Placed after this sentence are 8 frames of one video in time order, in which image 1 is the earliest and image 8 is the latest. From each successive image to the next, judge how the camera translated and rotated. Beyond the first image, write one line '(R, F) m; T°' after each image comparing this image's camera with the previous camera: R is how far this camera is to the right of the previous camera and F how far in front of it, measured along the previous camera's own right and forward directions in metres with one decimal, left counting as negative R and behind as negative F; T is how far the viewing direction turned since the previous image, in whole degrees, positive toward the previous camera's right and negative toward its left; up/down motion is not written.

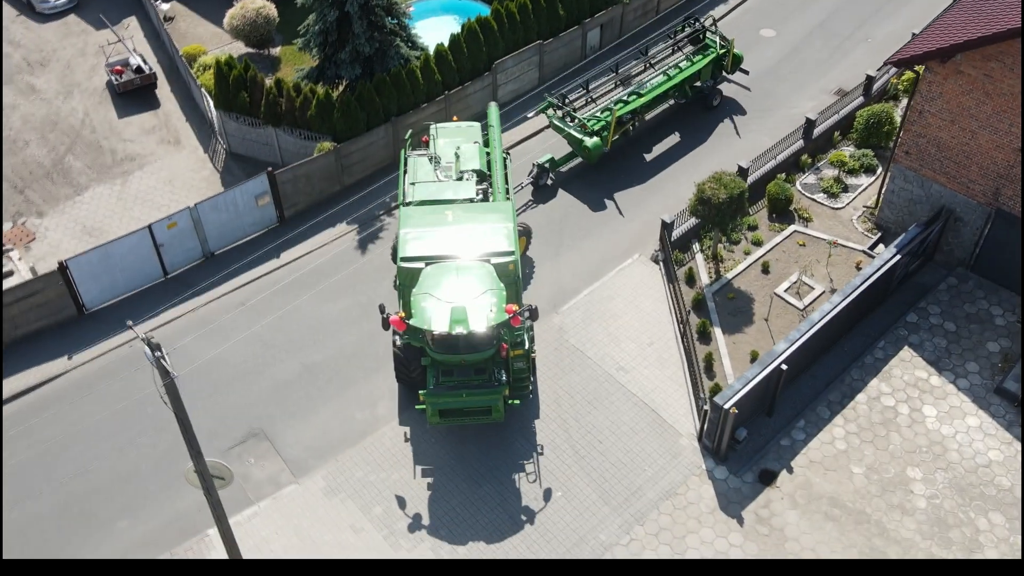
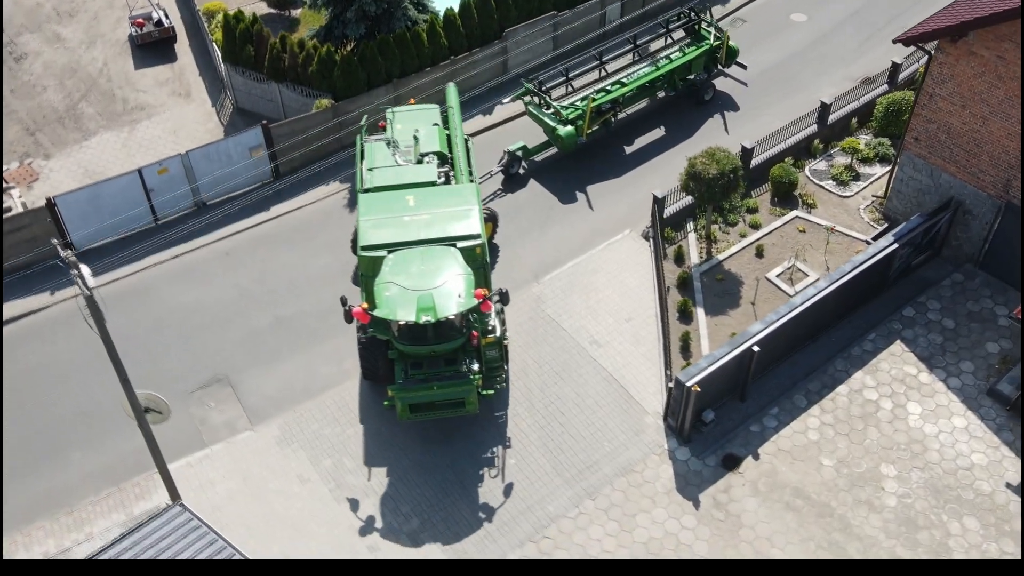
(+1.7, +0.4) m; -4°
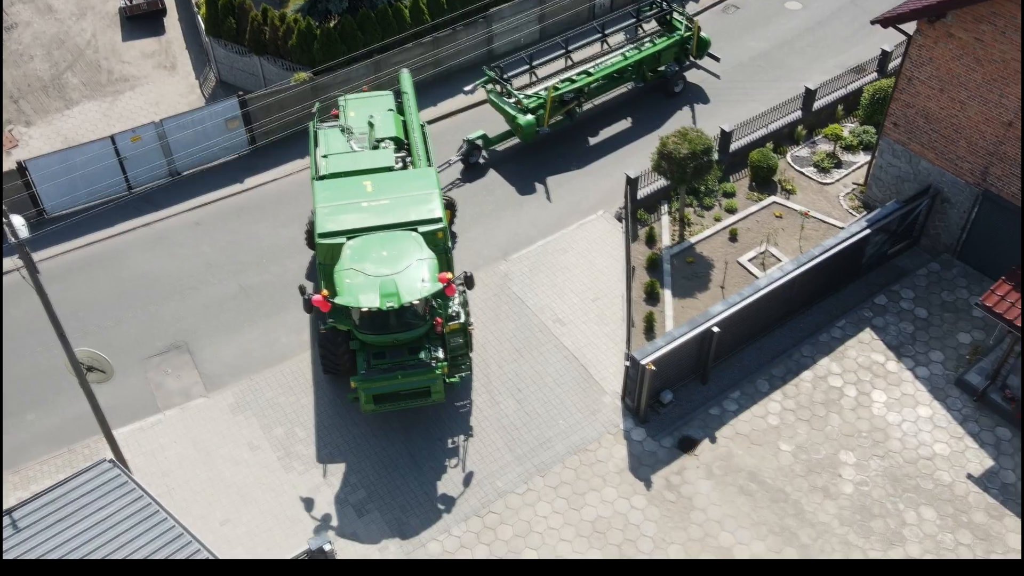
(+1.1, +0.2) m; -1°
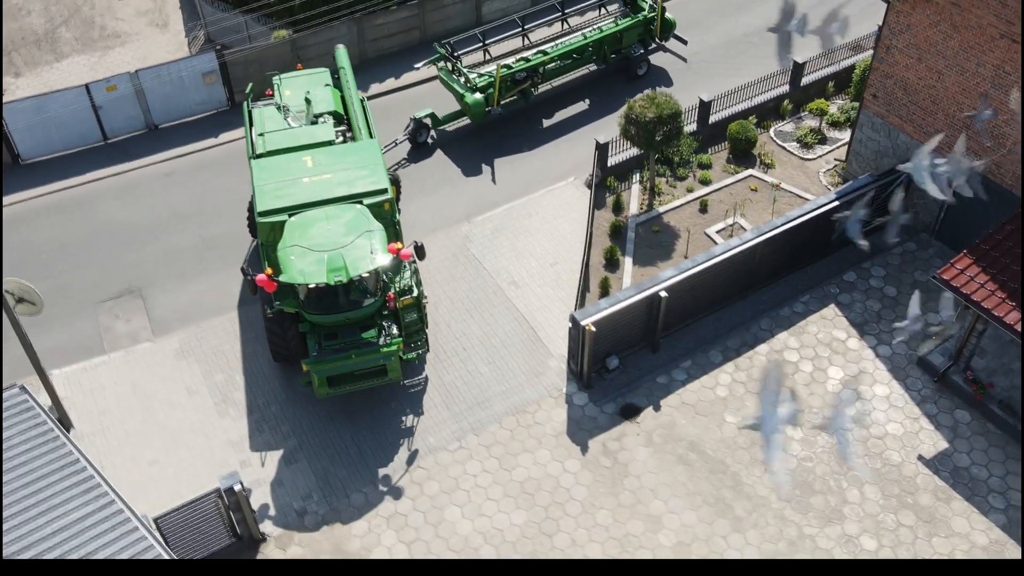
(+1.7, +0.3) m; -3°
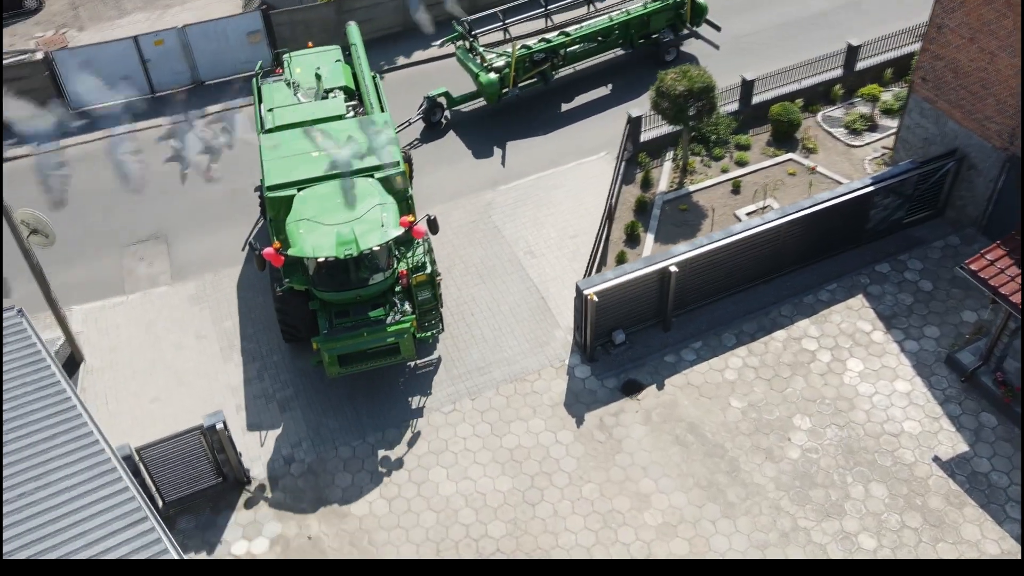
(+1.3, +0.3) m; -5°
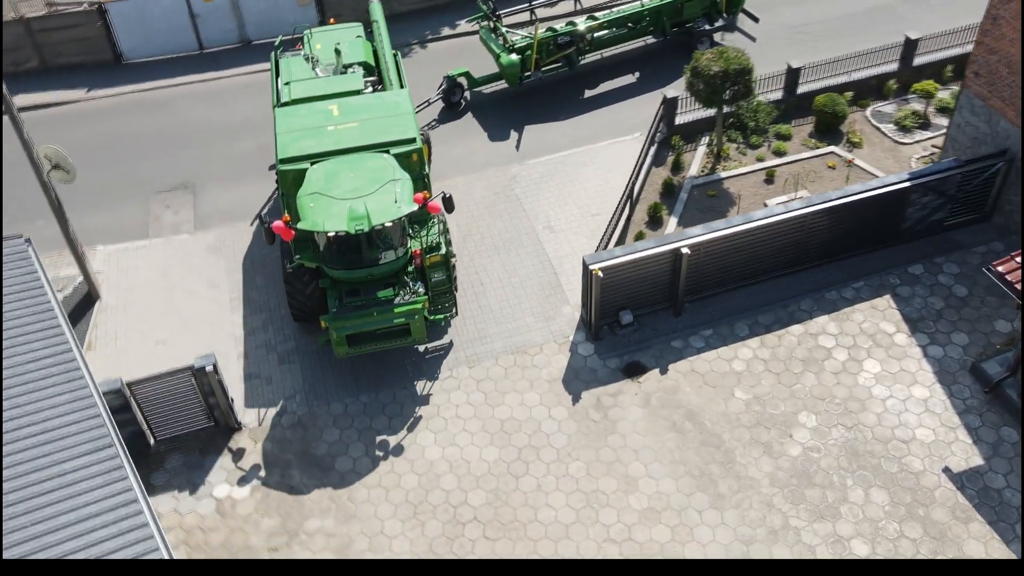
(+1.1, +0.3) m; -5°
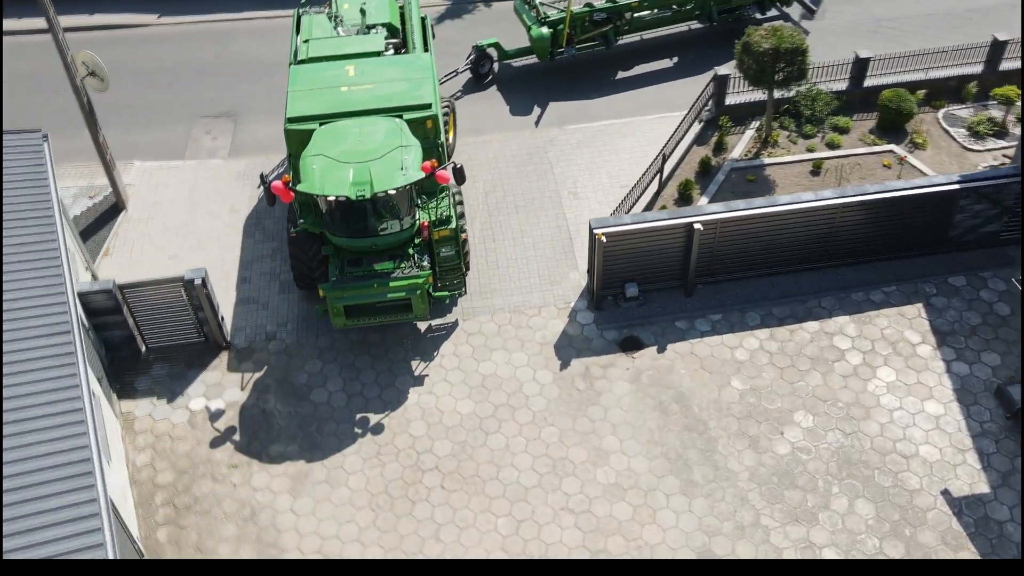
(+1.6, +0.5) m; -6°
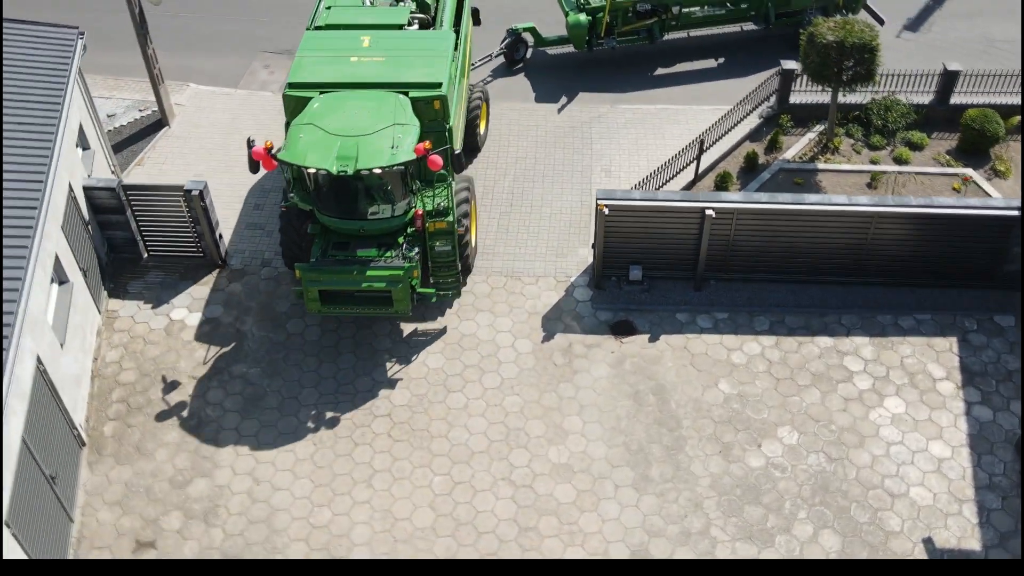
(+2.0, +0.7) m; -8°
